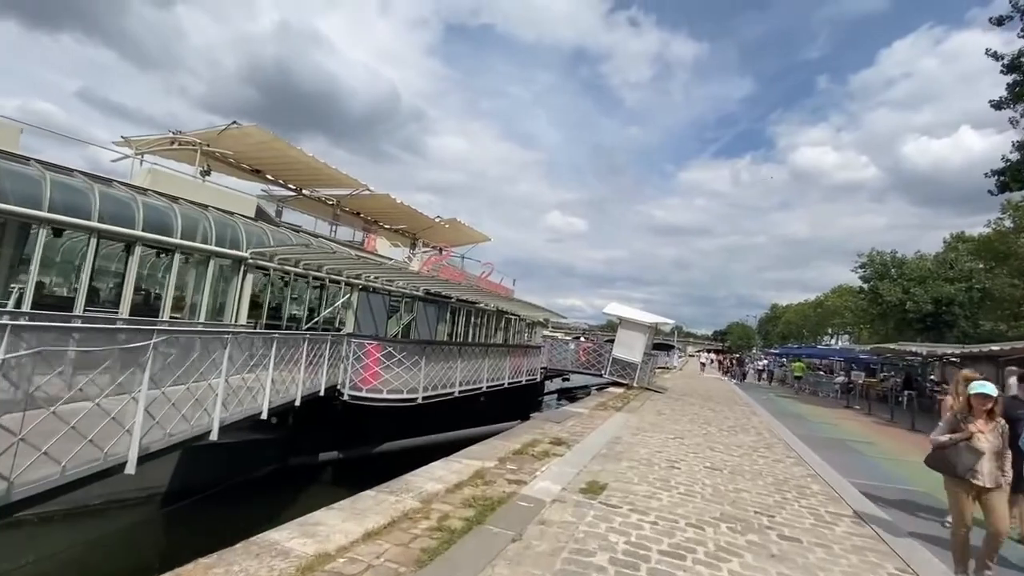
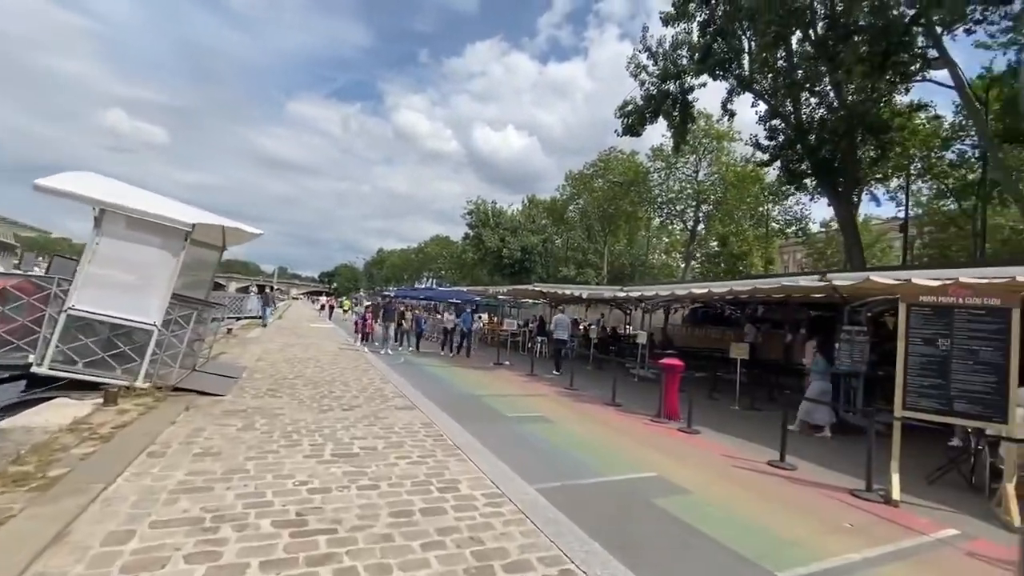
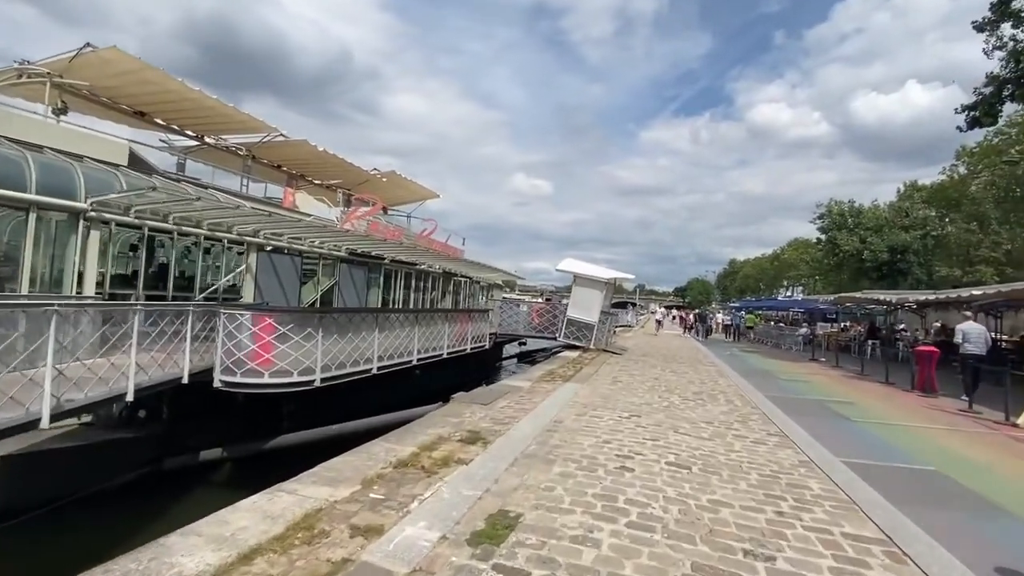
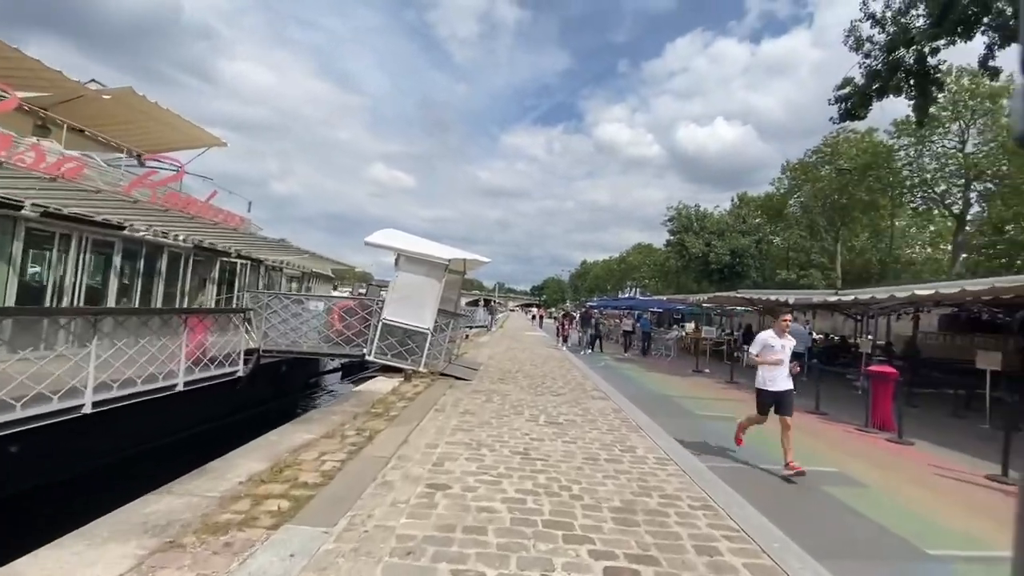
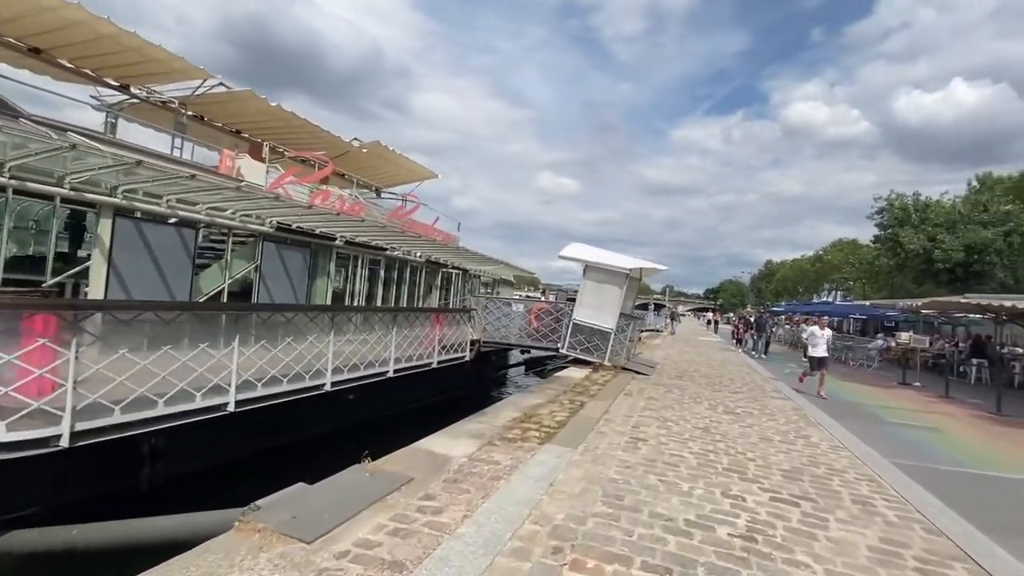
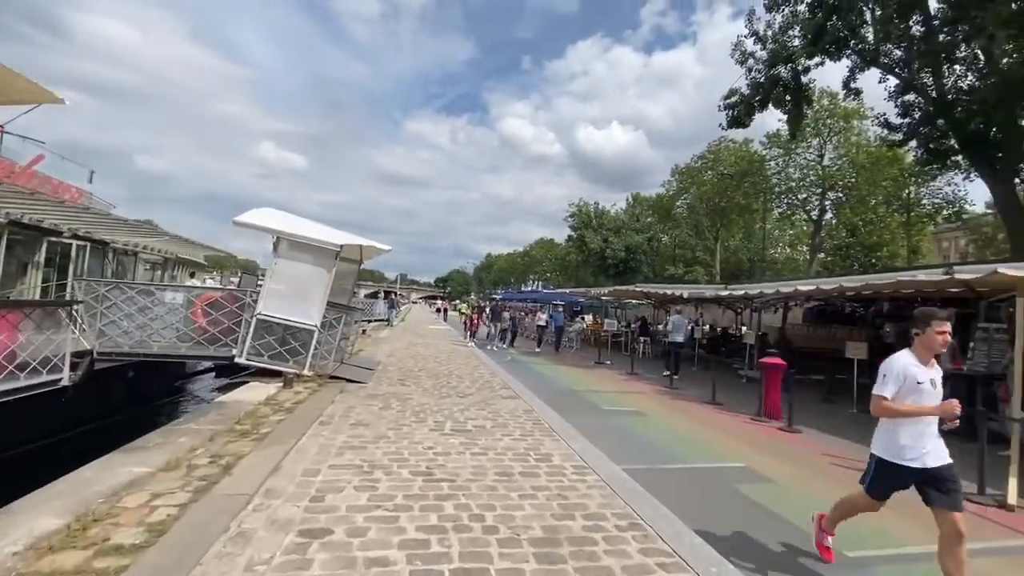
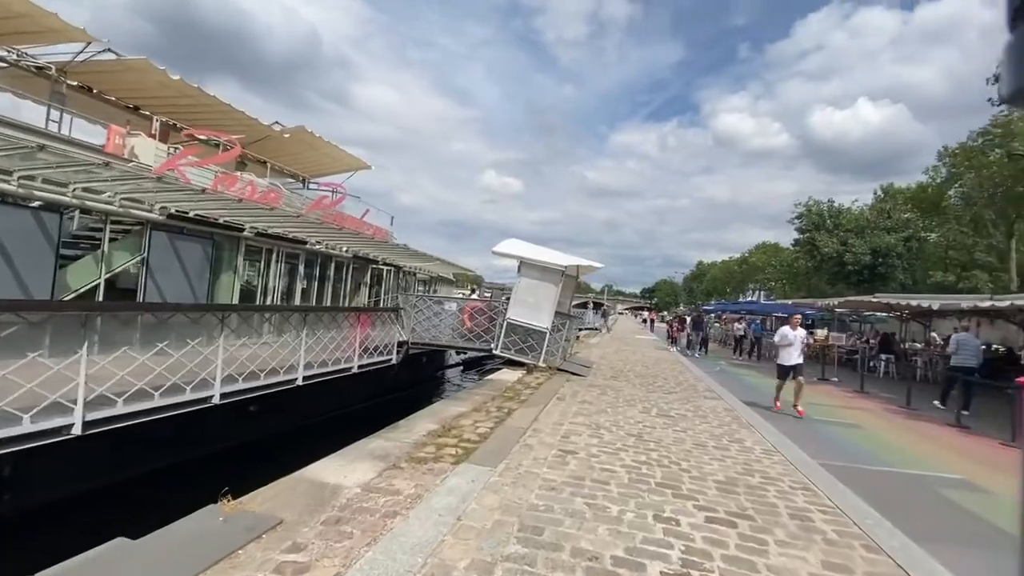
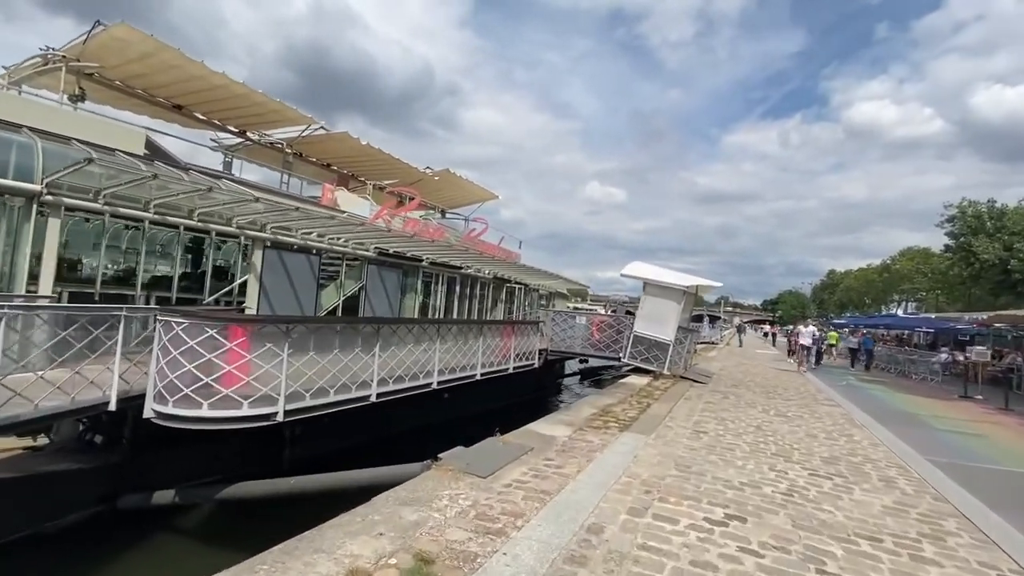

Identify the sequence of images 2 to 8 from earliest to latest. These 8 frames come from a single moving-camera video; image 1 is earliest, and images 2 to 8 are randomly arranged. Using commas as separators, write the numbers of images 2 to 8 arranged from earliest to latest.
3, 8, 5, 7, 4, 6, 2
